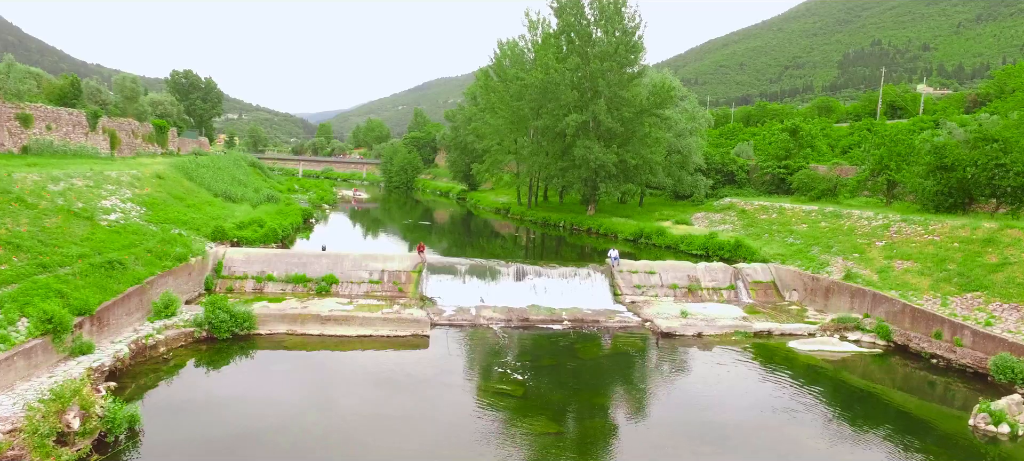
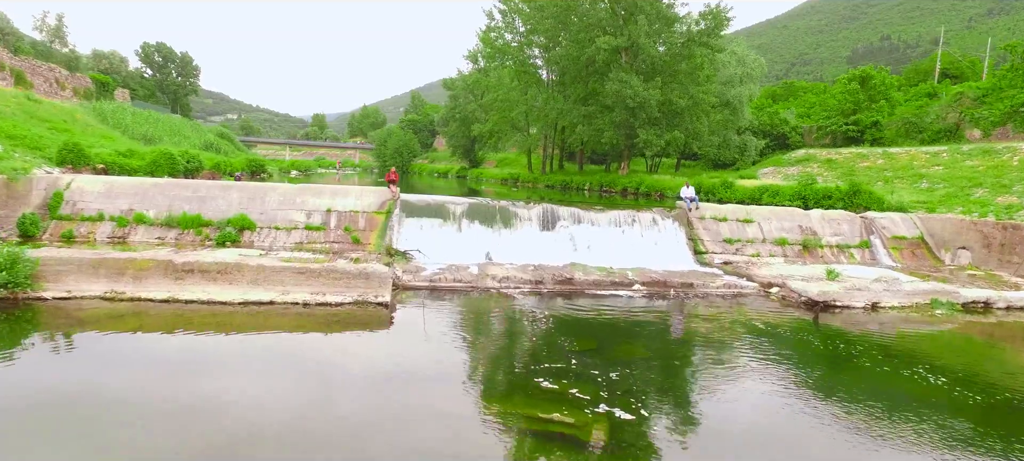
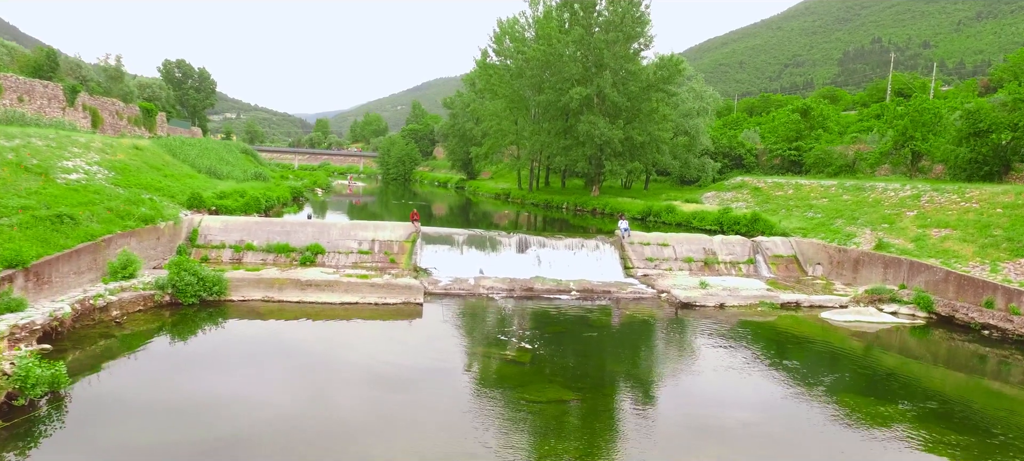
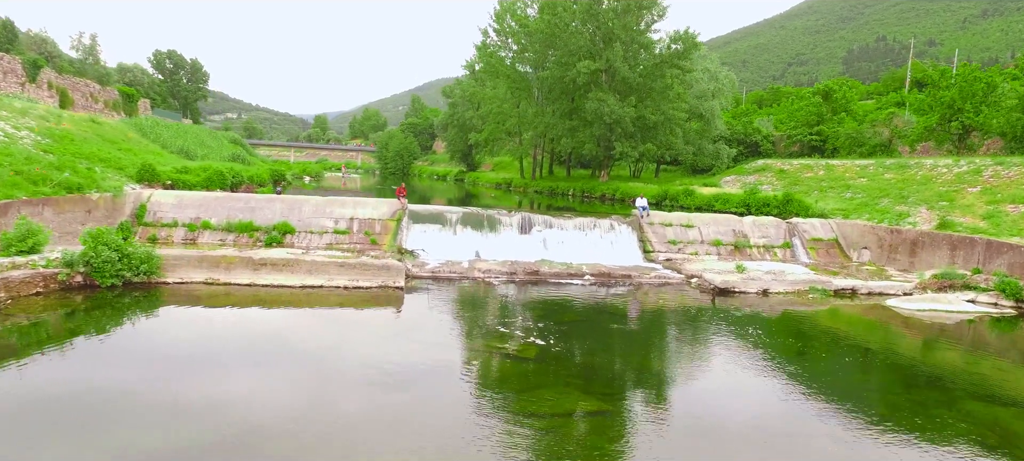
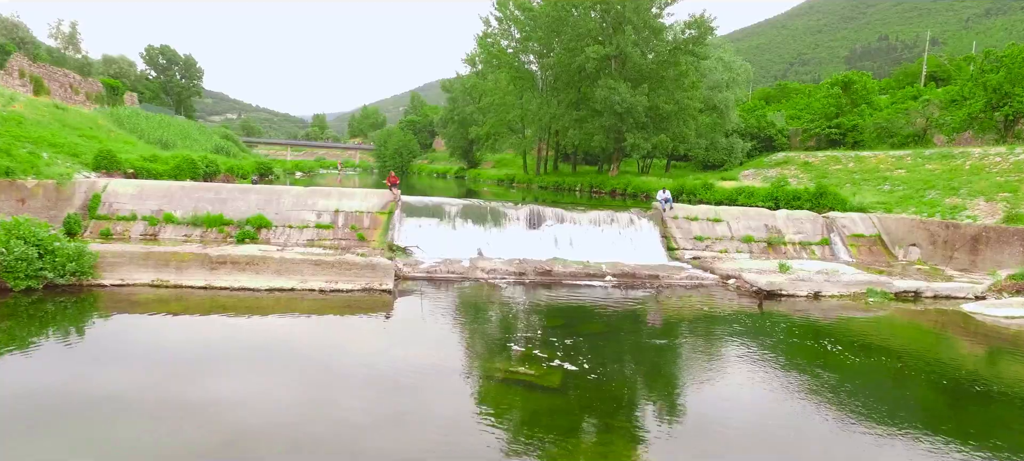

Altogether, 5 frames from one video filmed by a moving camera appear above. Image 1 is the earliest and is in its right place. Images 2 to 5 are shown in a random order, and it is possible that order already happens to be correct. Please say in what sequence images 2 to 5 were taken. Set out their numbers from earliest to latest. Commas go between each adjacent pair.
3, 4, 2, 5
